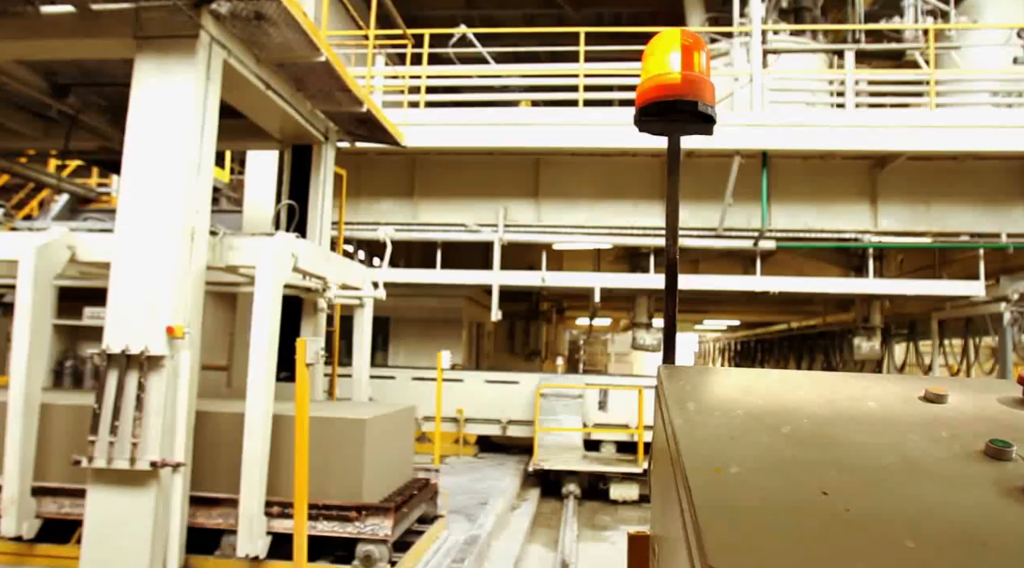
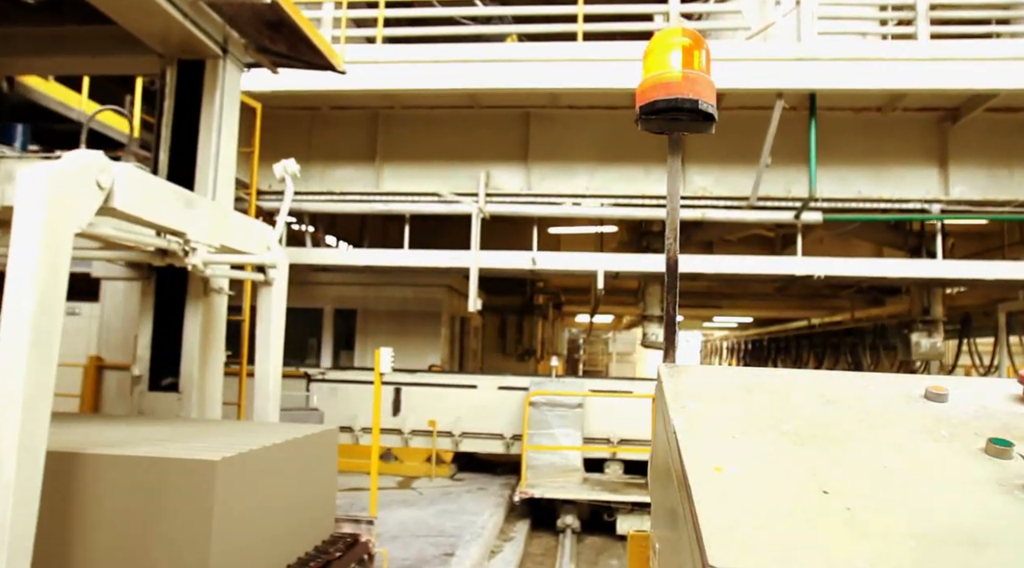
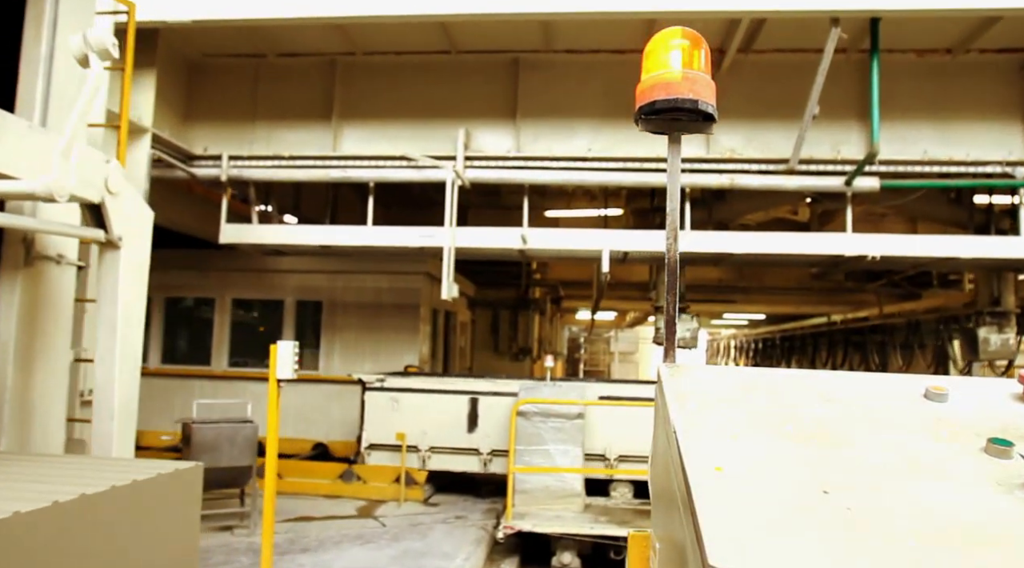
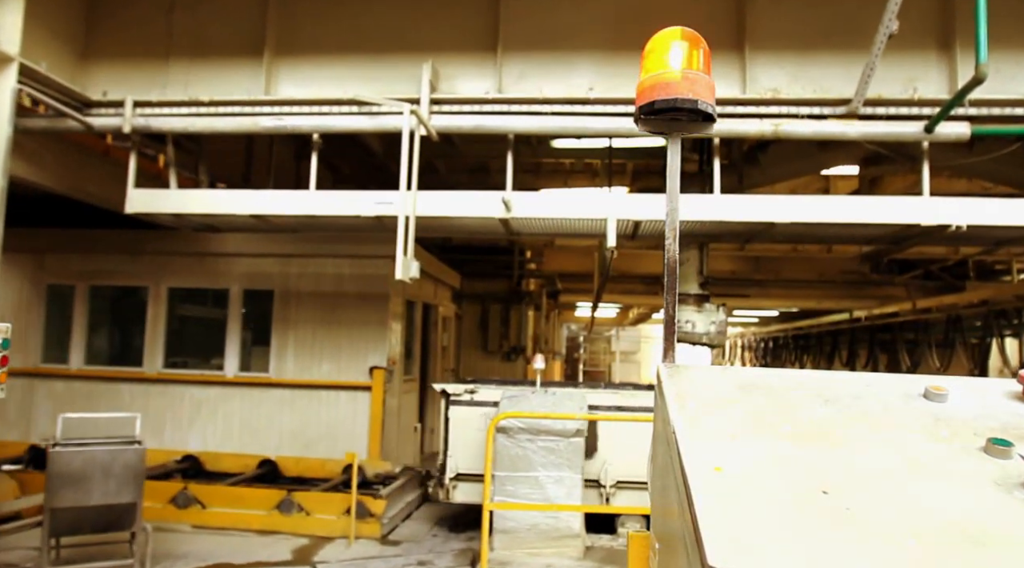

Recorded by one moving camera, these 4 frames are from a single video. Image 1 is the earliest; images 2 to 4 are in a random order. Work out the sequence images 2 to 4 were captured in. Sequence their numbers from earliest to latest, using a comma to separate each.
2, 3, 4
